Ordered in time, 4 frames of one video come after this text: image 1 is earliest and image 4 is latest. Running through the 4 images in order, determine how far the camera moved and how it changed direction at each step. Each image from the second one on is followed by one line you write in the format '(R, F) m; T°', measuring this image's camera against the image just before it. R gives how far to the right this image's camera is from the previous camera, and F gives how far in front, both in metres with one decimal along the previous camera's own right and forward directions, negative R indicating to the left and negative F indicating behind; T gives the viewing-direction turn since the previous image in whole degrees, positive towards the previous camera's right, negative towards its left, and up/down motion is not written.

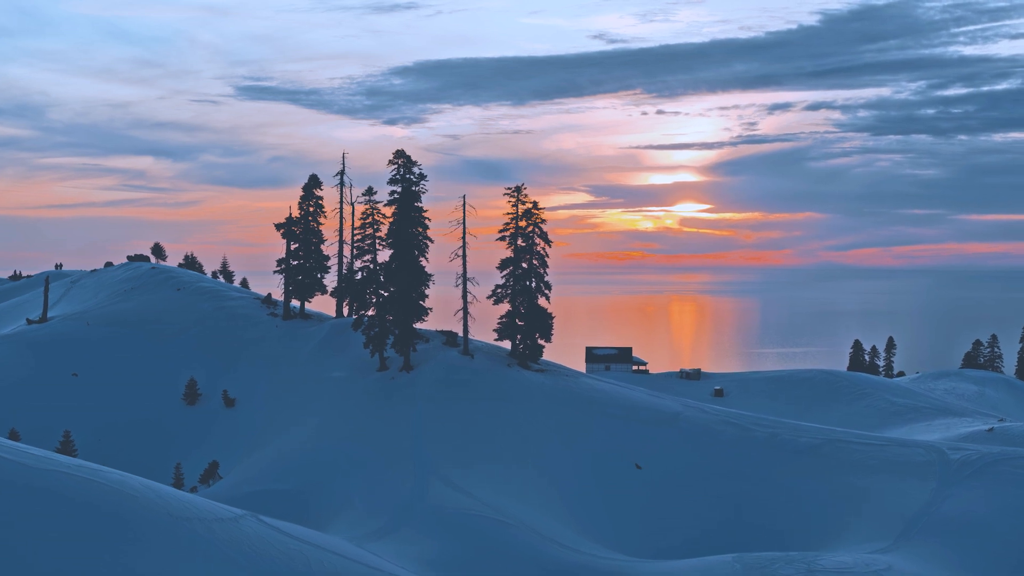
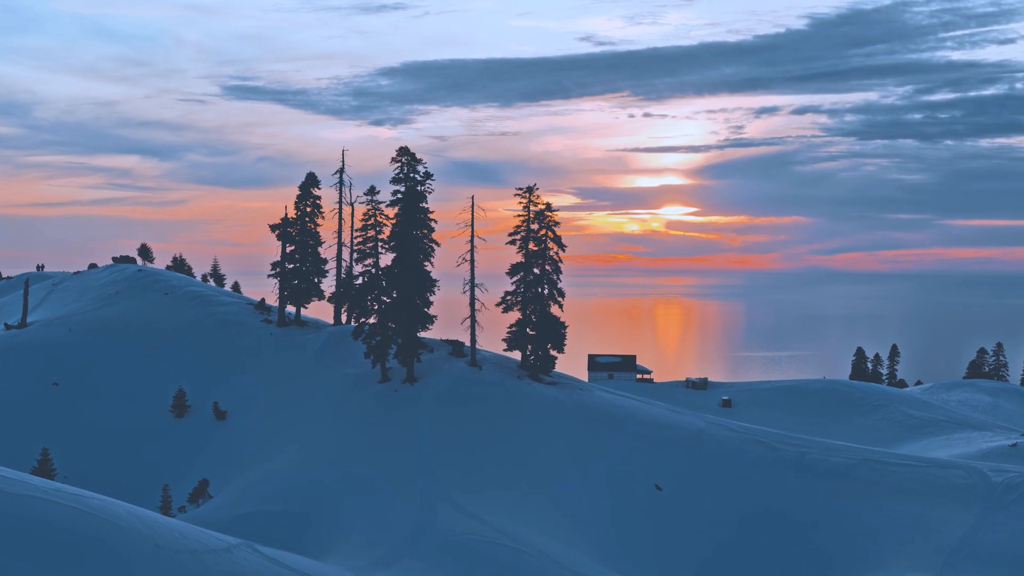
(-0.6, +1.1) m; +1°
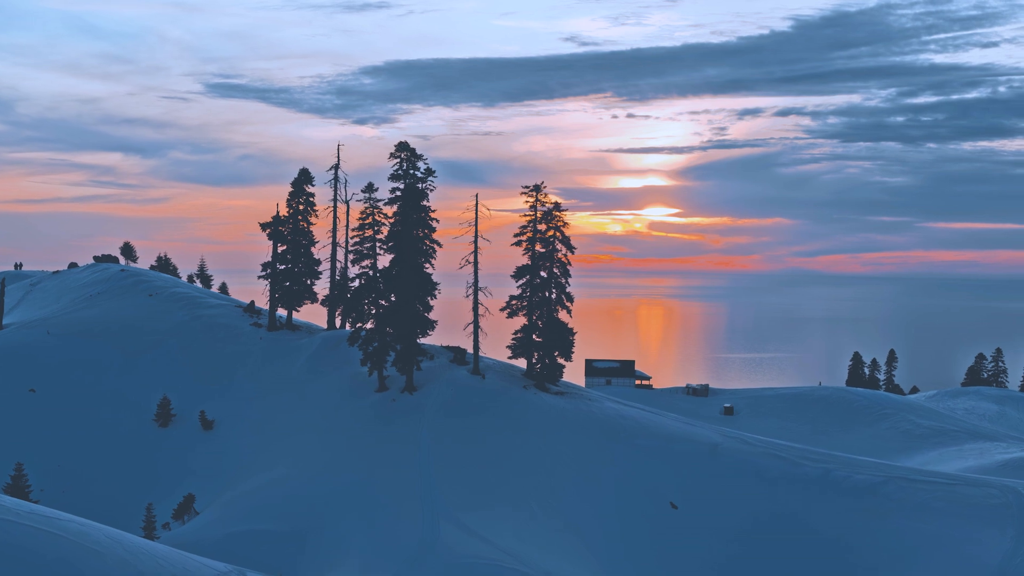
(-0.5, +0.9) m; +1°
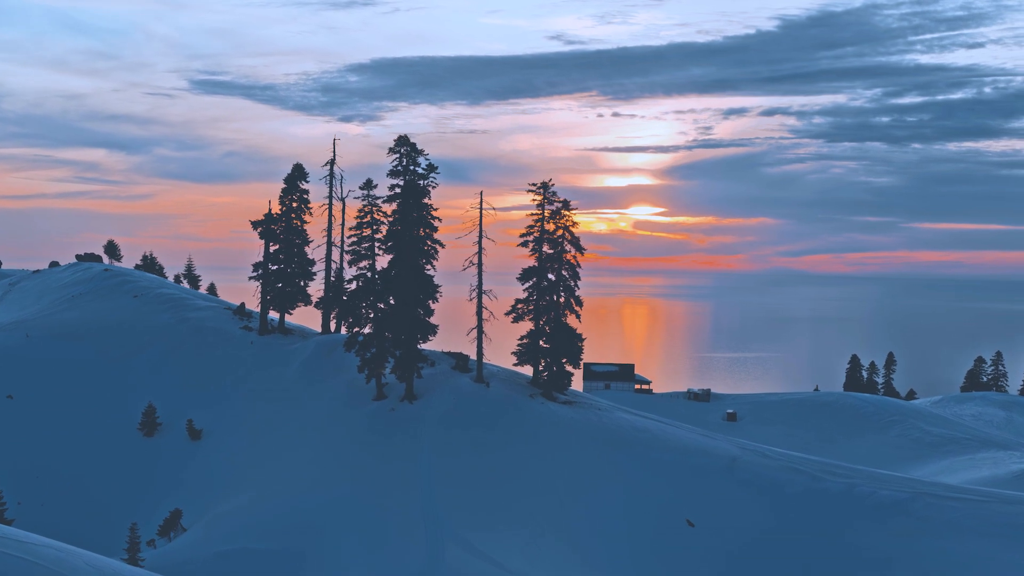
(-0.4, +0.9) m; +1°
